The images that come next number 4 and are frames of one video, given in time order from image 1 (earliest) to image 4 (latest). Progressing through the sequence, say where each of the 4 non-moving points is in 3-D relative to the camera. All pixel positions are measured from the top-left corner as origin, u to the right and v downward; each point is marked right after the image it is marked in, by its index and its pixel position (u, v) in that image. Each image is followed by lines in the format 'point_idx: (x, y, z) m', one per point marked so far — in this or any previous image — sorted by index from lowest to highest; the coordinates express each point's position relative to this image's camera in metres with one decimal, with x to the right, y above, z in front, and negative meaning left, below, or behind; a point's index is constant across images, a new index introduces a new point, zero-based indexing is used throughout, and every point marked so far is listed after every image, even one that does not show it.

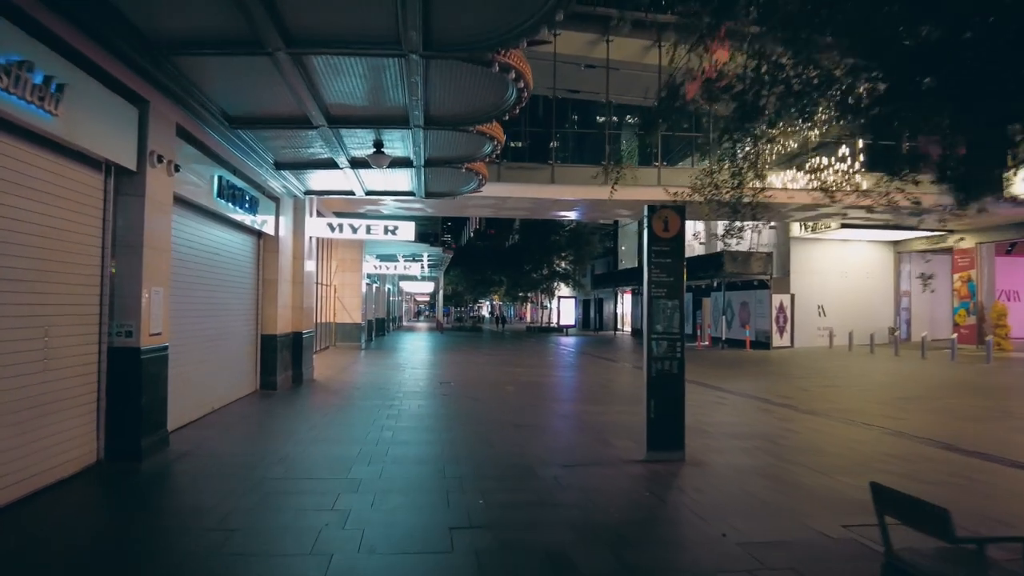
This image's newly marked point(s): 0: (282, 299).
0: (-5.0, -0.2, +14.2) m
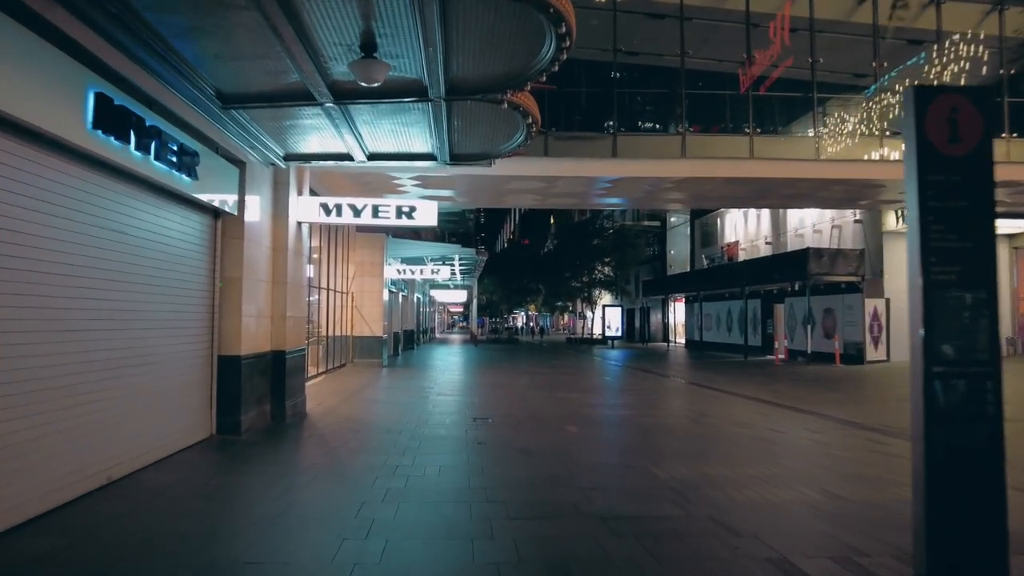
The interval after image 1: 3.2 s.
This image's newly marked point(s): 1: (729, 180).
0: (-4.0, -0.2, +10.2) m
1: (+5.4, +2.7, +16.4) m
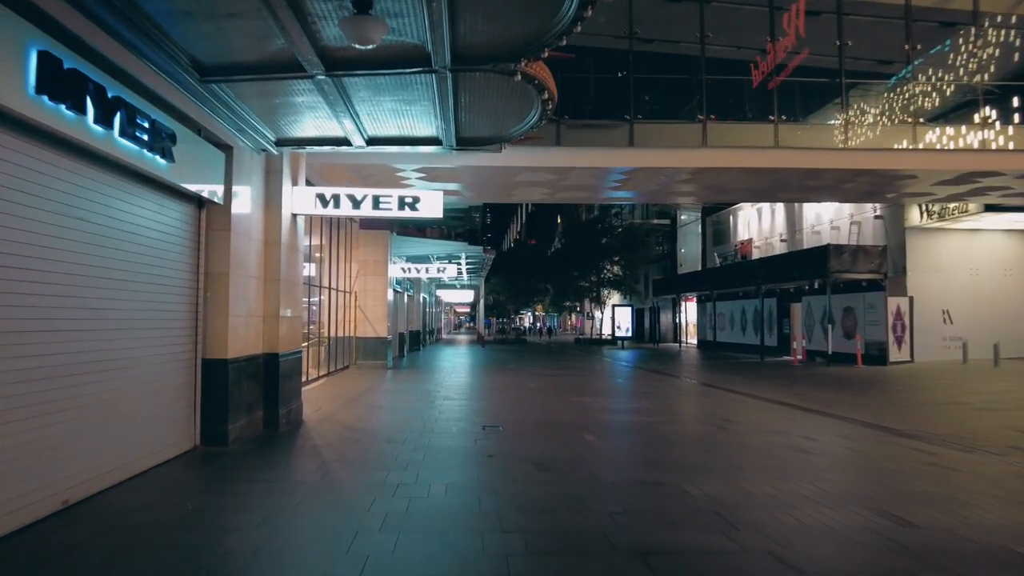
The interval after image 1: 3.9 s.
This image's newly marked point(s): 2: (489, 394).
0: (-3.8, -0.2, +9.3) m
1: (+5.6, +2.7, +15.5) m
2: (-0.5, -2.6, +16.1) m
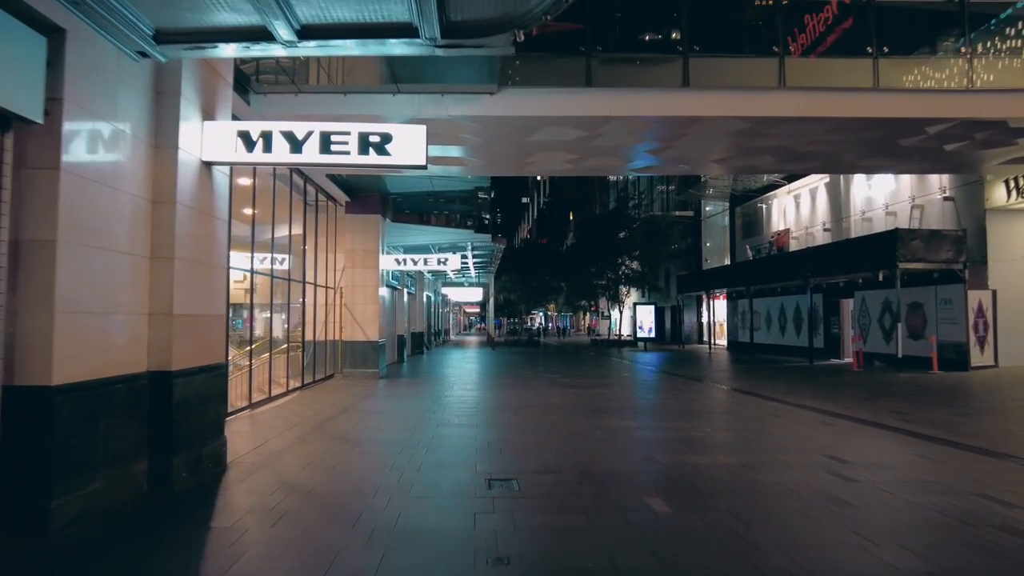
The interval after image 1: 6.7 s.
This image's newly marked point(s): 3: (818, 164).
0: (-3.6, 0.0, +5.8) m
1: (+5.9, +3.0, +11.8) m
2: (-0.2, -2.4, +12.5) m
3: (+7.3, +2.9, +15.7) m
